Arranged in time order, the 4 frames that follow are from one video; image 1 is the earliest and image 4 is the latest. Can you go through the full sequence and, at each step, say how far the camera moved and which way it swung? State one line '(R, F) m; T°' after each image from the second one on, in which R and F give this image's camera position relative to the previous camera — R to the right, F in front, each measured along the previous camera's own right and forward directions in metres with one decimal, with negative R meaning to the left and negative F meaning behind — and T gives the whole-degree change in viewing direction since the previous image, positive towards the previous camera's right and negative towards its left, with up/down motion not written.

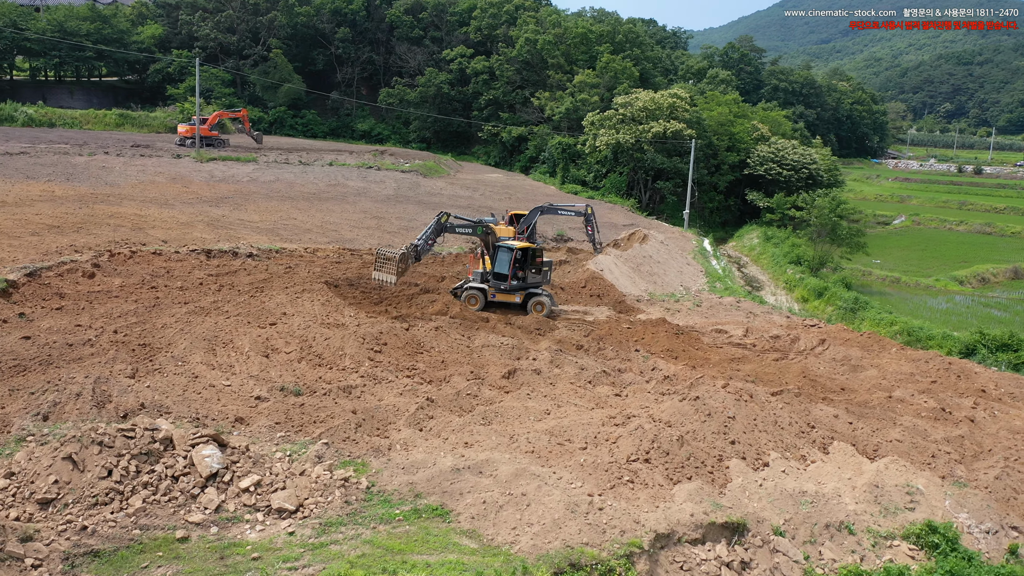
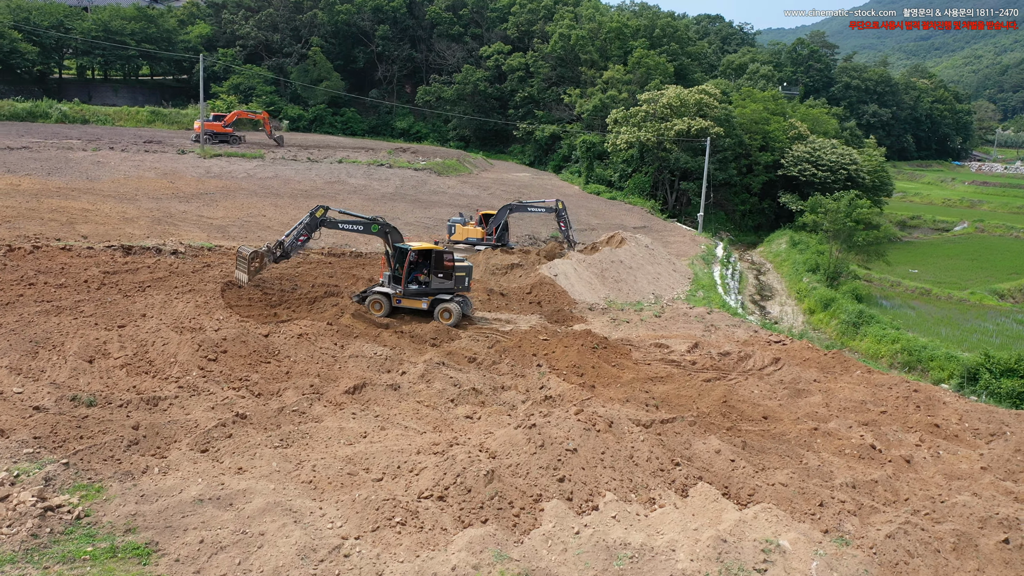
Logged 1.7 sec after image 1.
(+3.0, +1.3) m; -6°
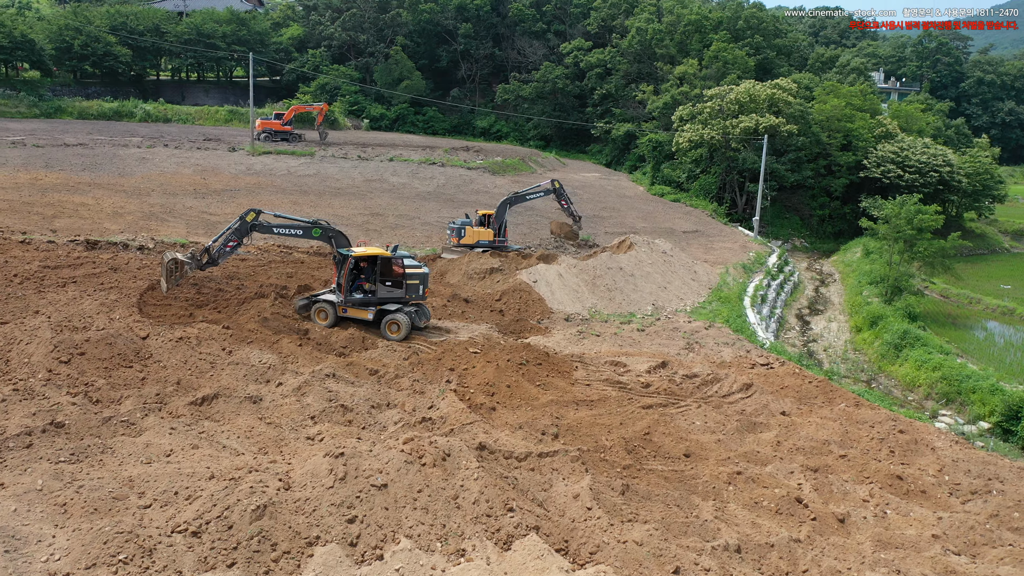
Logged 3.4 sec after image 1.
(+3.0, +1.5) m; -9°
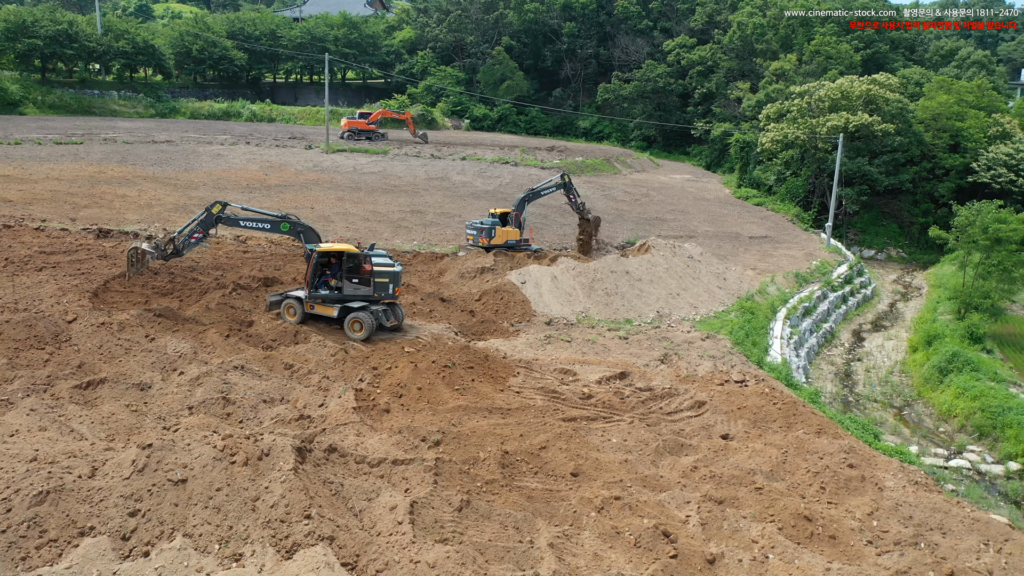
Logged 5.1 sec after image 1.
(+3.1, +0.9) m; -10°
